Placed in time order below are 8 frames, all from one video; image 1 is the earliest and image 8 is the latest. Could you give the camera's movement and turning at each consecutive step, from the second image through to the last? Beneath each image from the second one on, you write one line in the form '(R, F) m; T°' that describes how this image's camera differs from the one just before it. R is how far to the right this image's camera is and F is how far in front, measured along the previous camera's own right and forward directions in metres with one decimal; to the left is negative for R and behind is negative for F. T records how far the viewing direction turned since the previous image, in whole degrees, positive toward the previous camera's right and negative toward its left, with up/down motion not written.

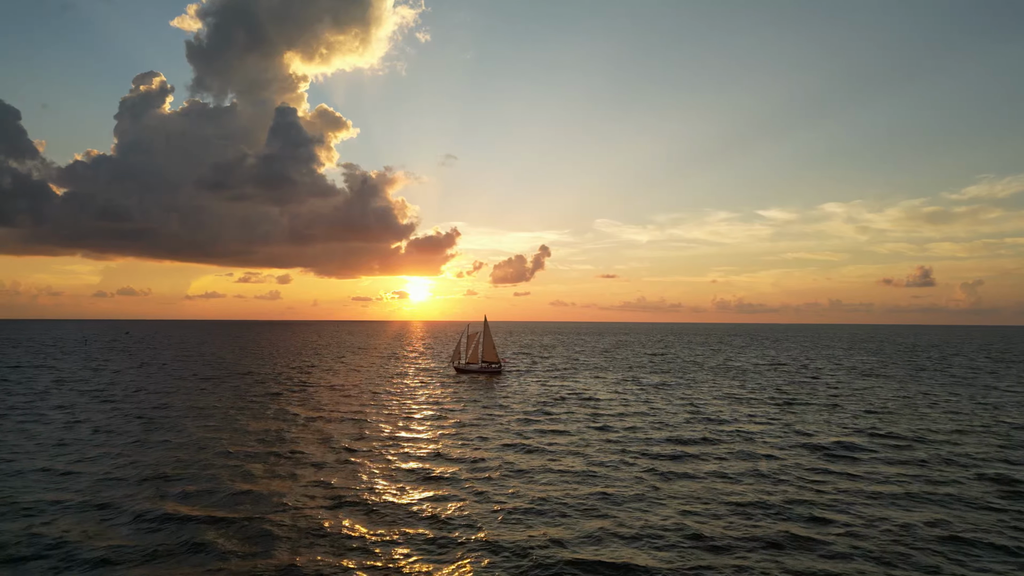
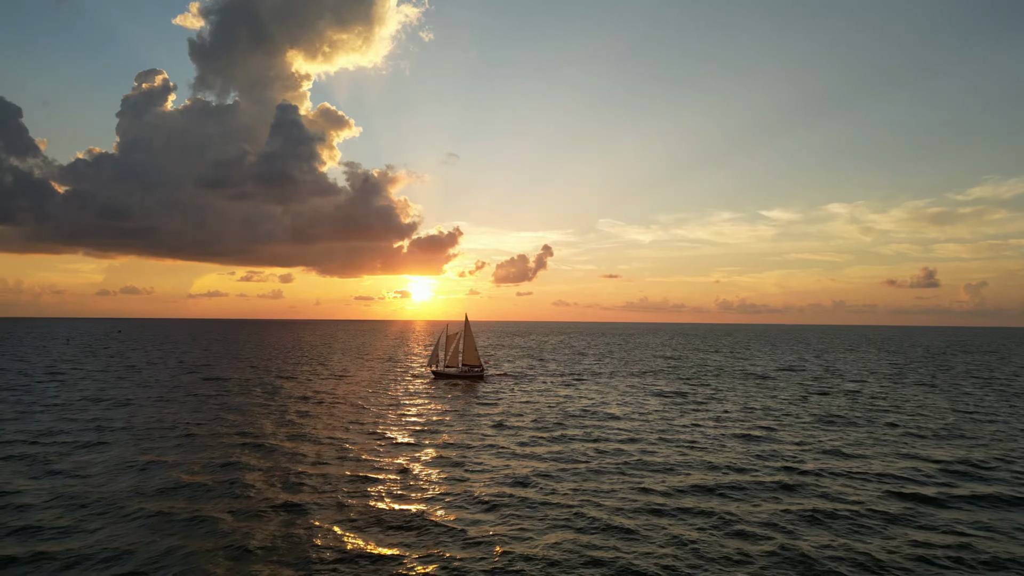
(+0.3, +5.7) m; 0°
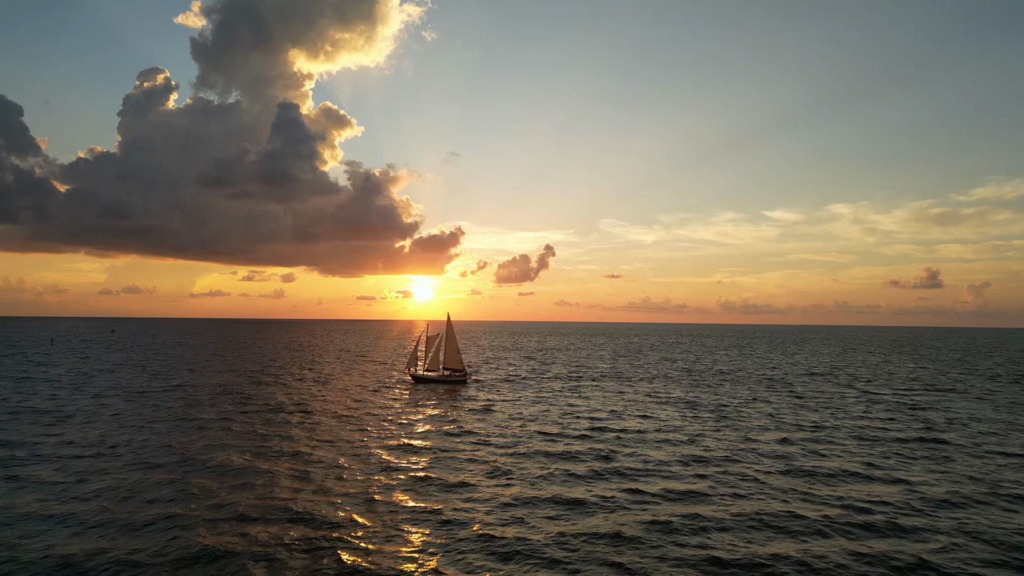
(+0.2, +4.9) m; 0°
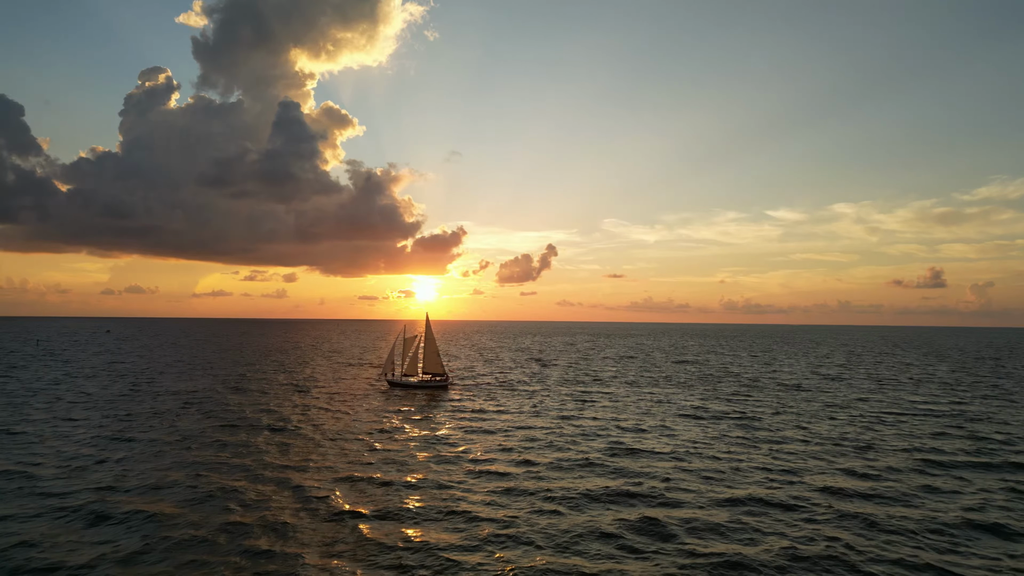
(+0.2, +4.5) m; 0°
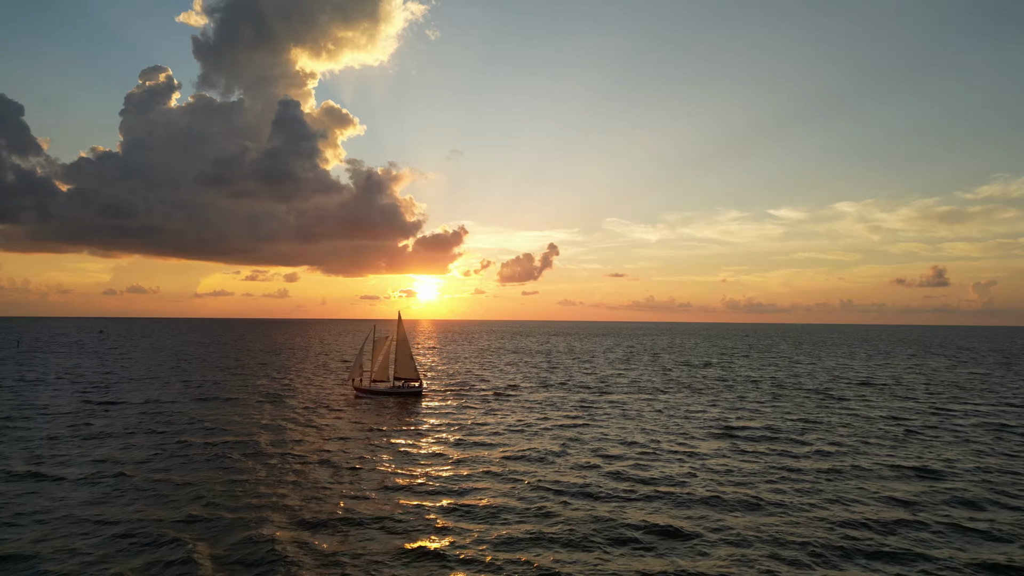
(+0.2, +4.4) m; 0°
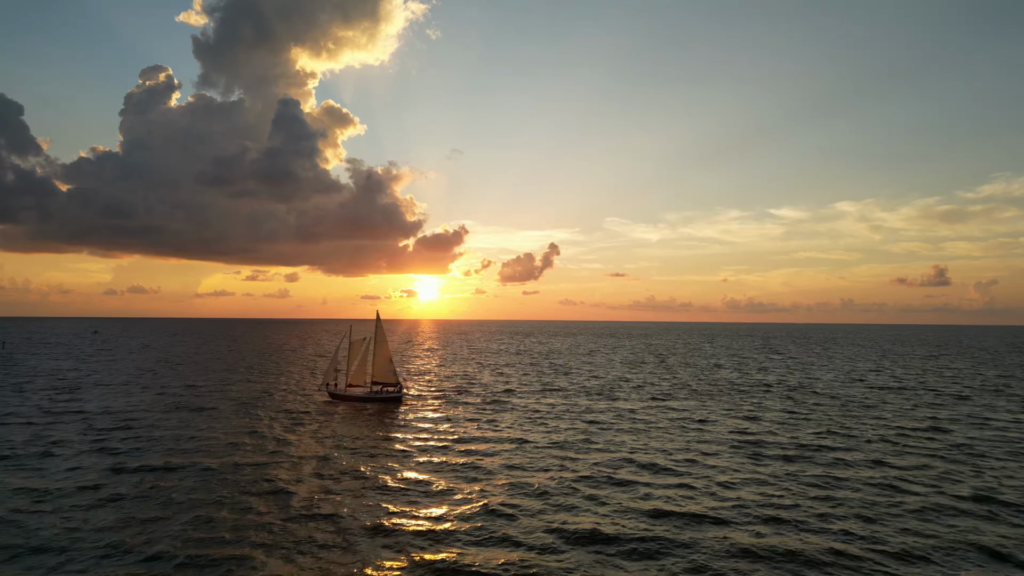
(+0.1, +2.2) m; 0°
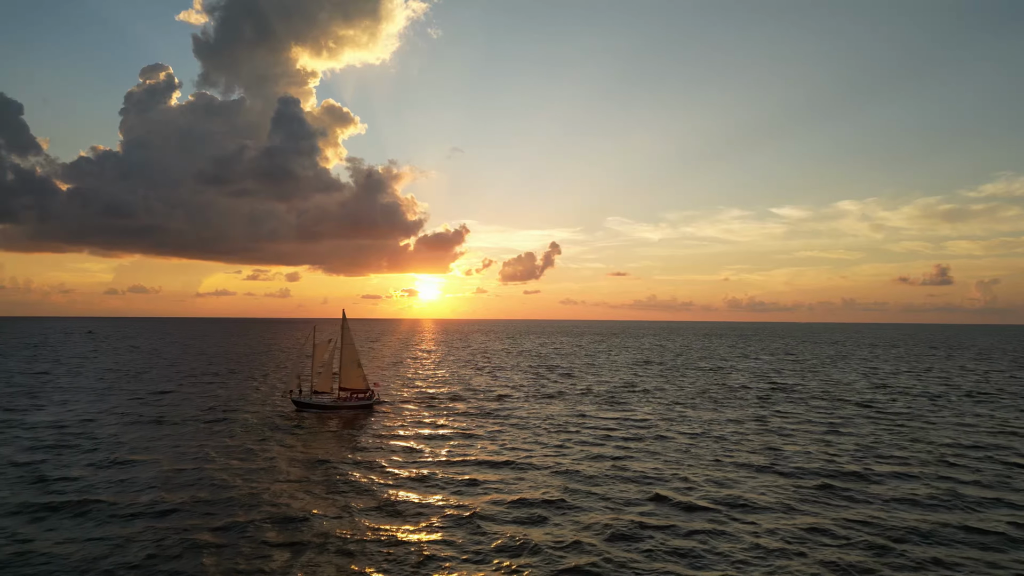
(+0.4, +3.2) m; 0°
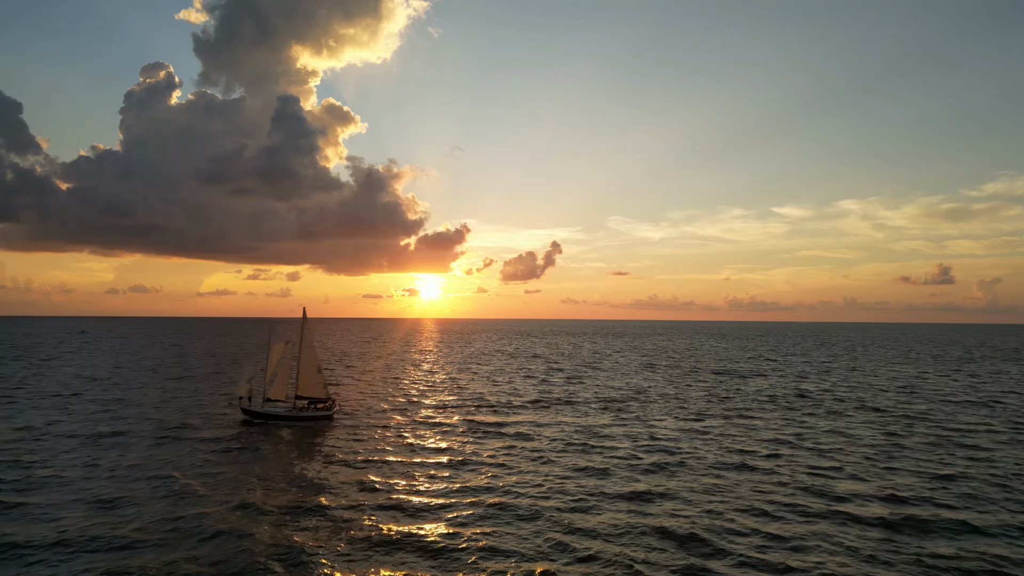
(+0.1, +3.5) m; 0°
